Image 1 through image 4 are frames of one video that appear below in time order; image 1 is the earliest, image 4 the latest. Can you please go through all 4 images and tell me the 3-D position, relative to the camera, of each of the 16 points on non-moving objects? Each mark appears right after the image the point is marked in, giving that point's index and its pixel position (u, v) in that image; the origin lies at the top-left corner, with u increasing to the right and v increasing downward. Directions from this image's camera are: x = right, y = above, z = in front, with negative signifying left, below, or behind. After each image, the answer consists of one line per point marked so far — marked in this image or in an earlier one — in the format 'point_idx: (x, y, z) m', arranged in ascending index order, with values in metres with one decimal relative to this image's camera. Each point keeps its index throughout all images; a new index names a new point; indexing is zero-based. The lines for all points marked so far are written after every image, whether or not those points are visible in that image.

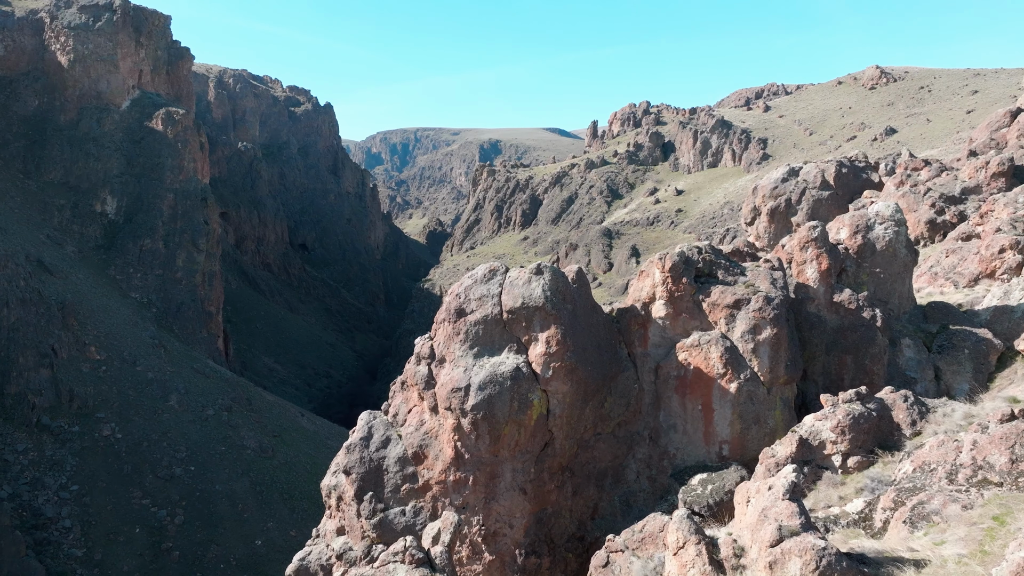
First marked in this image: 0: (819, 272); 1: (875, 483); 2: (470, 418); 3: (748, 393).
0: (+5.8, +0.3, +12.9) m
1: (+4.9, -2.6, +8.9) m
2: (-0.7, -2.2, +11.1) m
3: (+3.9, -1.7, +11.1) m
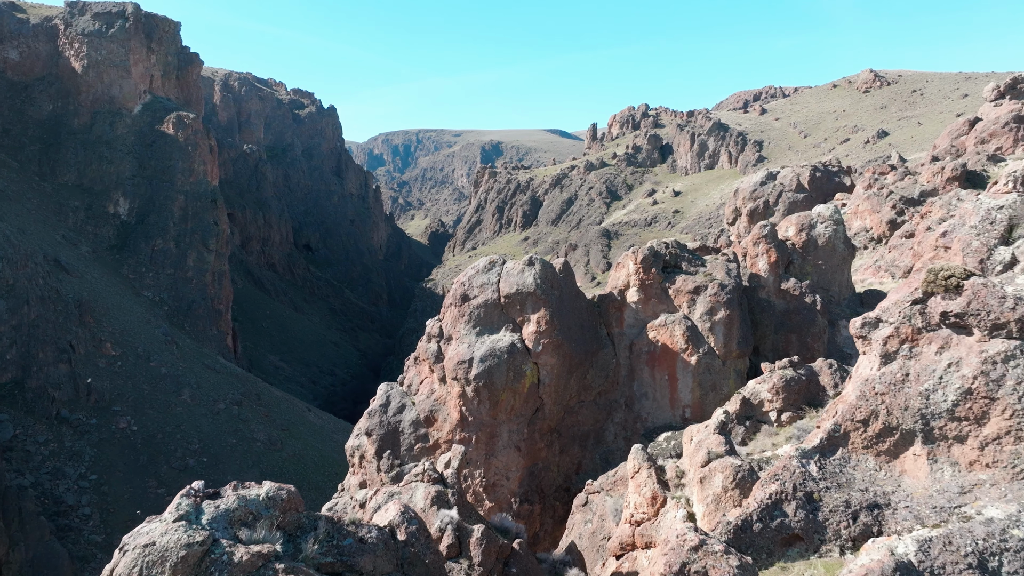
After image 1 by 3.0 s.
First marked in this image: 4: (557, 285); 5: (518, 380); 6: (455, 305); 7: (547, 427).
0: (+5.7, +0.5, +15.1) m
1: (+4.8, -2.4, +11.1) m
2: (-0.8, -1.9, +13.3) m
3: (+3.9, -1.5, +13.3) m
4: (+0.9, +0.1, +13.8) m
5: (+0.1, -1.8, +13.3) m
6: (-1.2, -0.4, +14.3) m
7: (+0.7, -2.8, +13.7) m
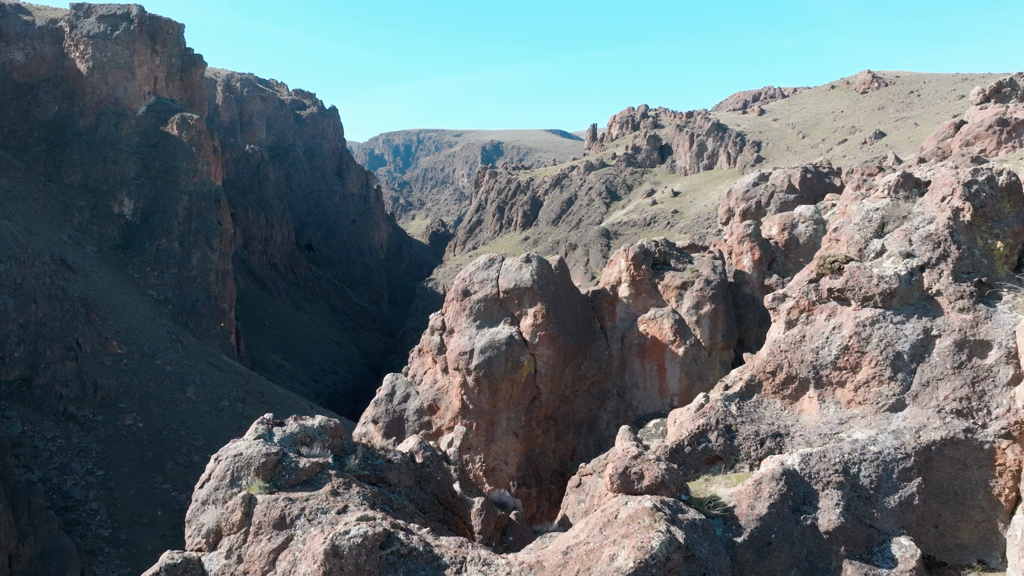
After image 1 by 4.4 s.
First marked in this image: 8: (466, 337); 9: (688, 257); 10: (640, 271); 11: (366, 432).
0: (+5.7, +0.6, +15.9) m
1: (+4.7, -2.3, +11.9) m
2: (-0.8, -1.8, +14.2) m
3: (+3.8, -1.4, +14.2) m
4: (+0.9, +0.1, +14.6) m
5: (+0.1, -1.7, +14.1) m
6: (-1.2, -0.3, +15.1) m
7: (+0.7, -2.8, +14.6) m
8: (-1.0, -1.1, +14.6) m
9: (+4.2, +0.7, +15.9) m
10: (+2.9, +0.4, +15.1) m
11: (-3.4, -3.3, +15.6) m
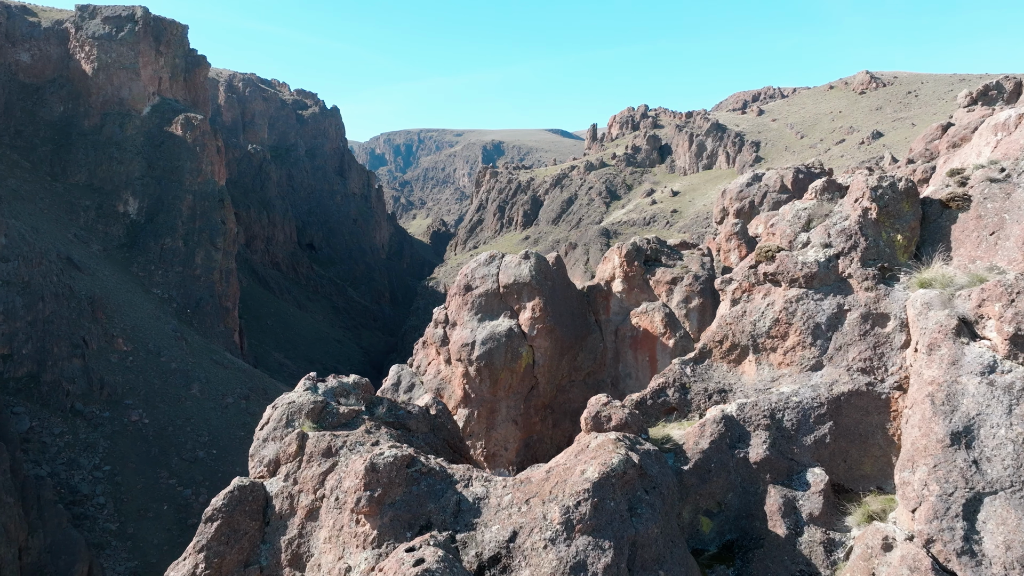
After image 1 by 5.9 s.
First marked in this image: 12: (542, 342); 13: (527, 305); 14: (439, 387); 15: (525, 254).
0: (+5.7, +0.7, +16.7) m
1: (+4.7, -2.2, +12.8) m
2: (-0.8, -1.7, +15.0) m
3: (+3.8, -1.3, +15.0) m
4: (+0.9, +0.3, +15.4) m
5: (+0.1, -1.6, +15.0) m
6: (-1.3, -0.1, +15.9) m
7: (+0.7, -2.6, +15.4) m
8: (-1.0, -1.0, +15.4) m
9: (+4.2, +0.9, +16.7) m
10: (+2.9, +0.5, +15.9) m
11: (-3.4, -3.2, +16.4) m
12: (+0.7, -1.2, +15.1) m
13: (+0.3, -0.4, +15.2) m
14: (-1.7, -2.4, +15.8) m
15: (+0.3, +0.8, +15.7) m
